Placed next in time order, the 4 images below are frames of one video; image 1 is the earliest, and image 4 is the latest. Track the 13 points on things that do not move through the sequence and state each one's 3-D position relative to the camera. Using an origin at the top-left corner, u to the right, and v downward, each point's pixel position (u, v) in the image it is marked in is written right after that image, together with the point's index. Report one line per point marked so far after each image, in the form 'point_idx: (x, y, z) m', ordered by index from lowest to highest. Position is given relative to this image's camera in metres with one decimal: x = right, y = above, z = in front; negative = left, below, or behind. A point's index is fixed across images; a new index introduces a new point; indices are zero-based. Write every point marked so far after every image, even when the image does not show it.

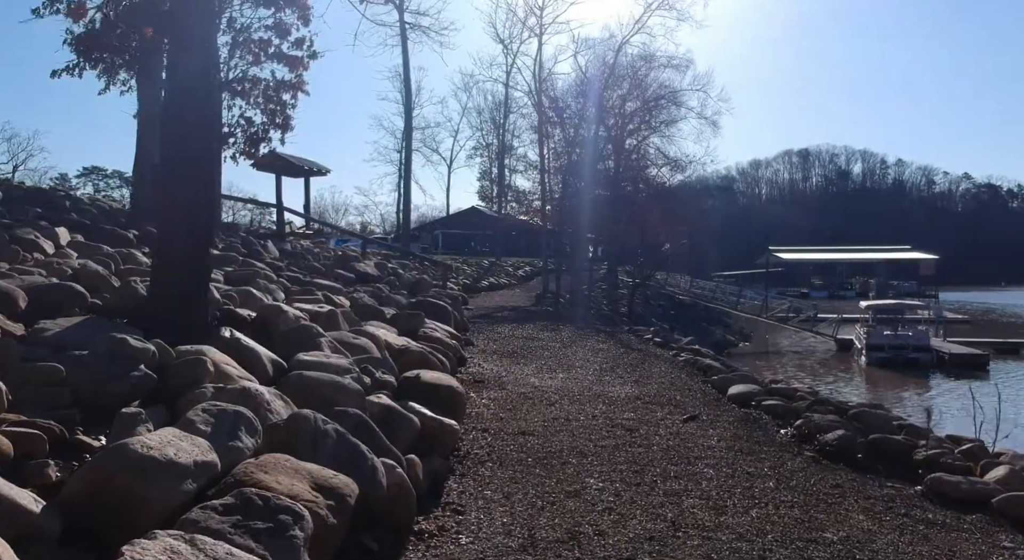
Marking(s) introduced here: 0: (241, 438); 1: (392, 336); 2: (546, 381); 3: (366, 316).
0: (-1.9, -1.1, +5.5) m
1: (-1.7, -0.8, +11.2) m
2: (+0.6, -1.6, +12.8) m
3: (-2.3, -0.6, +12.9) m
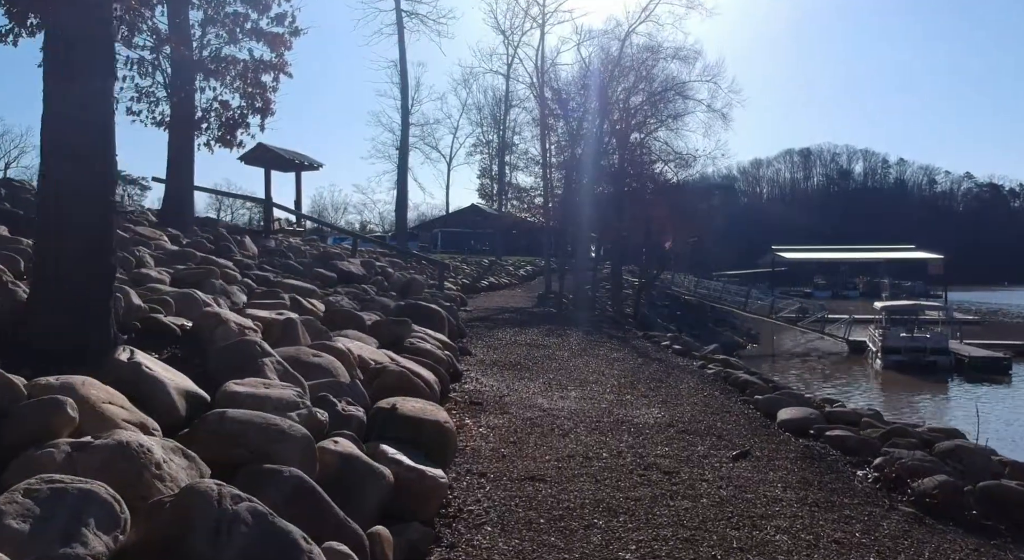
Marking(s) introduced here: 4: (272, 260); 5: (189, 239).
0: (-1.8, -1.1, +3.4) m
1: (-1.6, -0.8, +9.1) m
2: (+0.6, -1.6, +10.7) m
3: (-2.3, -0.6, +10.8) m
4: (-5.5, +0.5, +18.1) m
5: (-7.0, +0.9, +17.1) m
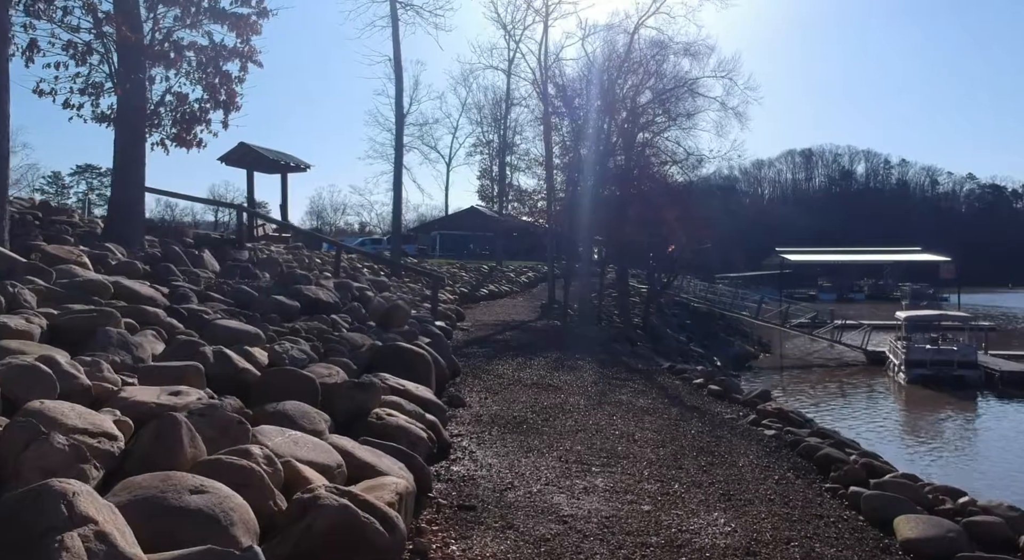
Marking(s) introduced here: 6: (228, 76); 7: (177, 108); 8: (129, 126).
0: (-1.8, -1.6, +0.5) m
1: (-1.6, -1.3, +6.1) m
2: (+0.7, -2.1, +7.7) m
3: (-2.2, -1.1, +7.9) m
4: (-5.4, 0.0, +15.1) m
5: (-6.9, +0.4, +14.2) m
6: (-6.7, +4.8, +18.8) m
7: (-7.7, +4.0, +18.3) m
8: (-8.5, +3.4, +17.6) m
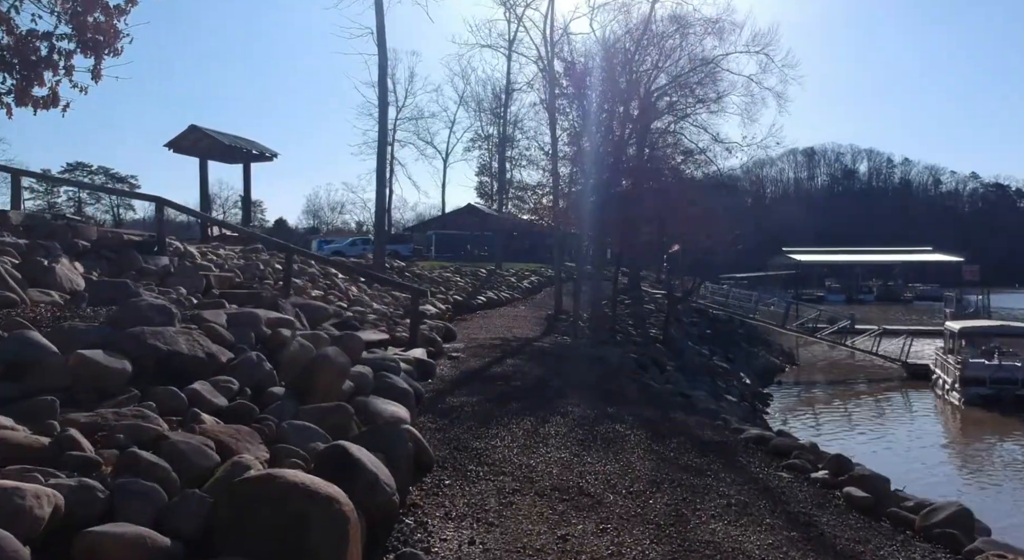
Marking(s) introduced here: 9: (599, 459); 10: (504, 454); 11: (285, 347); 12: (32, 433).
0: (-1.7, -2.0, -5.5) m
1: (-1.5, -1.7, +0.1) m
2: (+0.7, -2.5, +1.7) m
3: (-2.2, -1.5, +1.9) m
4: (-5.3, -0.4, +9.1) m
5: (-6.8, 0.0, +8.2) m
6: (-6.7, +4.5, +12.8) m
7: (-7.6, +3.6, +12.3) m
8: (-8.4, +3.0, +11.6) m
9: (+1.2, -2.2, +10.0) m
10: (0.0, -2.2, +10.0) m
11: (-2.7, -0.8, +9.4) m
12: (-3.3, -1.0, +5.6) m
